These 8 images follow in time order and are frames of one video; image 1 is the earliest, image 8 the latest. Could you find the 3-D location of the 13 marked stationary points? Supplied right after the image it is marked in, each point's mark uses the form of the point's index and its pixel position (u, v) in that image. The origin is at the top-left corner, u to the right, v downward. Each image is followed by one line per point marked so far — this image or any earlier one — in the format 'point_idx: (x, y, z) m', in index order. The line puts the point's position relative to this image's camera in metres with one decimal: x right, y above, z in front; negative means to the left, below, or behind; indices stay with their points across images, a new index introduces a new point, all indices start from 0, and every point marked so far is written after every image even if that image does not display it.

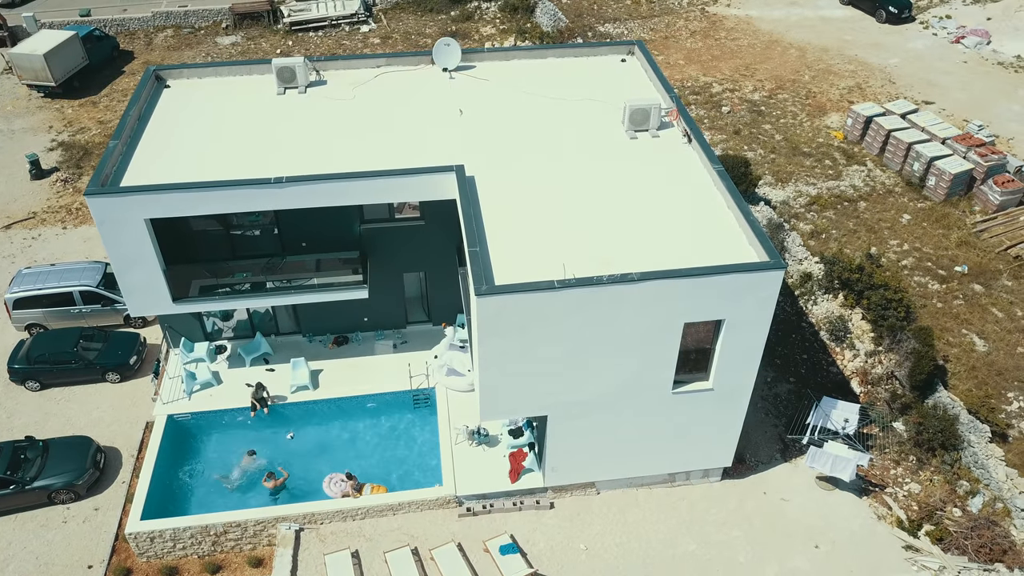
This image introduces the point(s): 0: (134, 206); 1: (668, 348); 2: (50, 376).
0: (-7.3, +1.6, +15.9) m
1: (+2.8, -1.1, +14.8) m
2: (-11.0, -2.1, +19.8) m
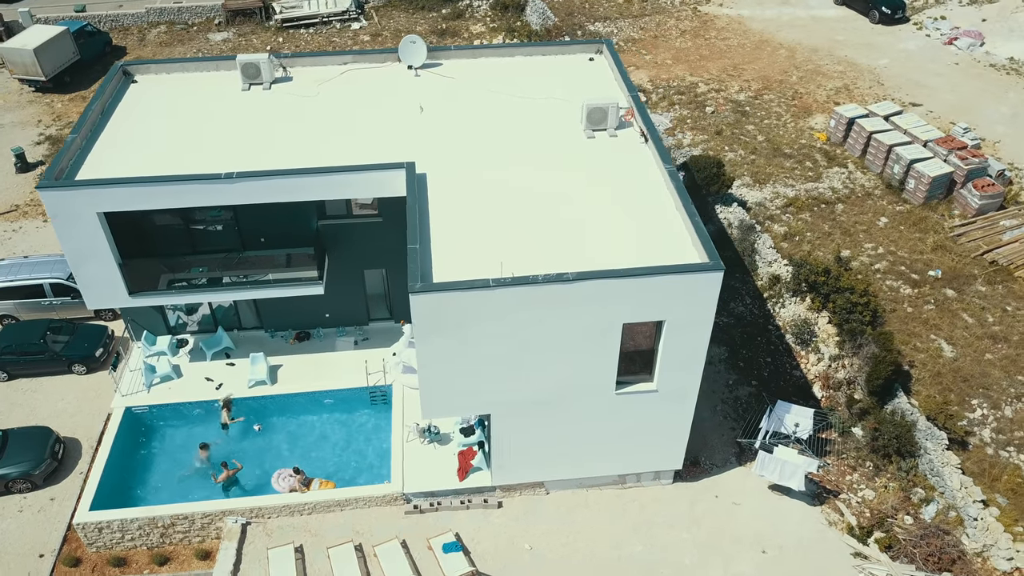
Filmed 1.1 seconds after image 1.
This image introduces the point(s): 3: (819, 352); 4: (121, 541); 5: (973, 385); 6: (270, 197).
0: (-8.3, +1.7, +16.0) m
1: (+1.7, -1.1, +14.7) m
2: (-12.0, -1.9, +20.1) m
3: (+7.4, -1.5, +19.9) m
4: (-7.9, -5.1, +16.6) m
5: (+10.7, -2.2, +19.1) m
6: (-4.8, +1.8, +16.7) m
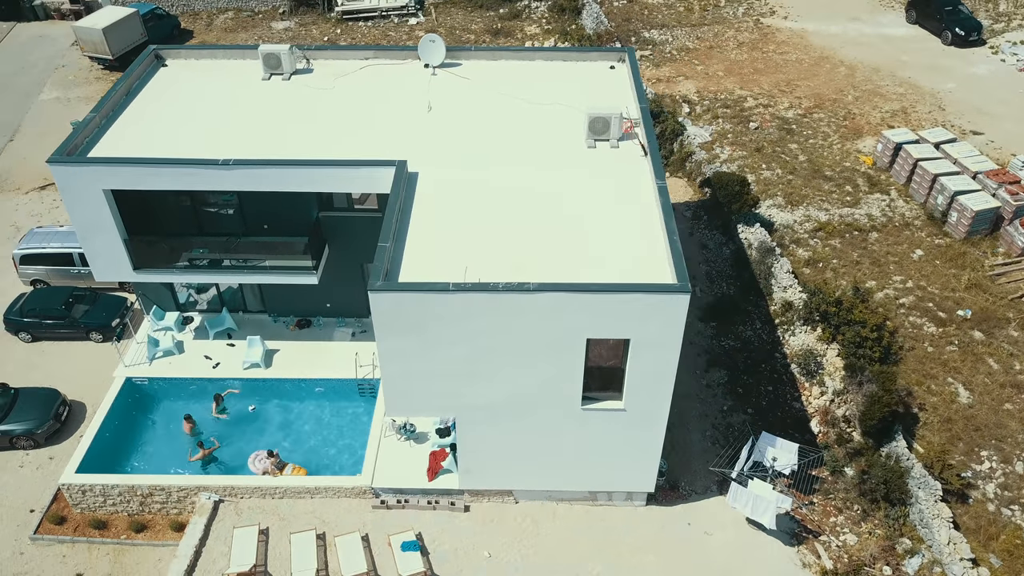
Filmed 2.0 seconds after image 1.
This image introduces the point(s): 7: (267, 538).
0: (-8.5, +2.3, +16.8) m
1: (+1.1, -1.3, +14.5) m
2: (-12.1, -1.1, +21.1) m
3: (+7.2, -2.2, +19.1) m
4: (-8.6, -4.6, +17.3) m
5: (+10.3, -3.2, +17.9) m
6: (-5.0, +2.1, +17.1) m
7: (-4.9, -4.9, +16.3) m
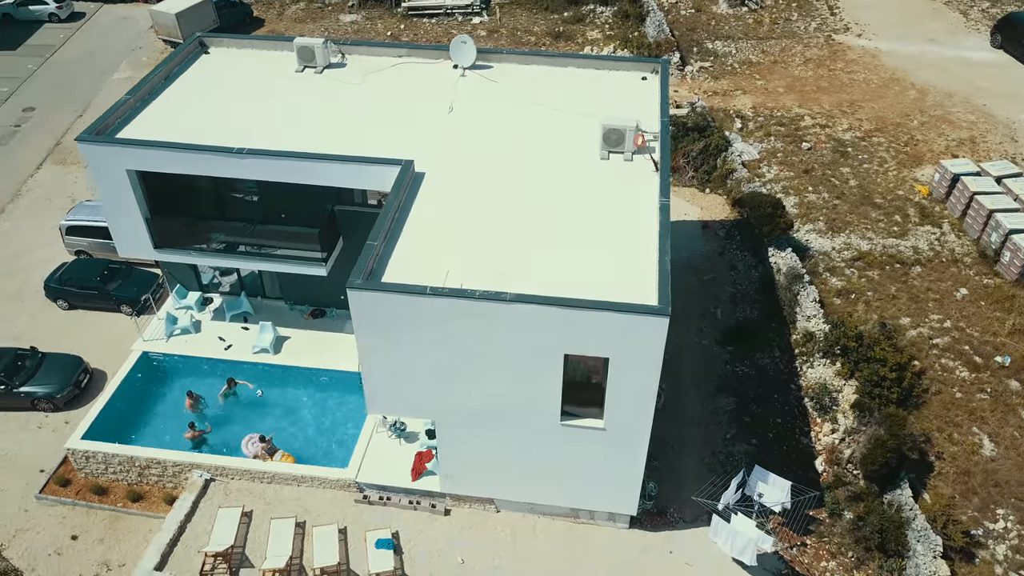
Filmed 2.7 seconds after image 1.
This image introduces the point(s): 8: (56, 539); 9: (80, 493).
0: (-8.3, +2.8, +17.4) m
1: (+0.7, -1.5, +14.2) m
2: (-11.7, -0.3, +22.1) m
3: (+7.1, -3.0, +18.2) m
4: (-8.9, -4.0, +18.0) m
5: (+10.0, -4.2, +16.8) m
6: (-4.8, +2.3, +17.4) m
7: (-5.3, -4.7, +16.7) m
8: (-9.4, -5.2, +17.0) m
9: (-9.4, -4.4, +17.9) m
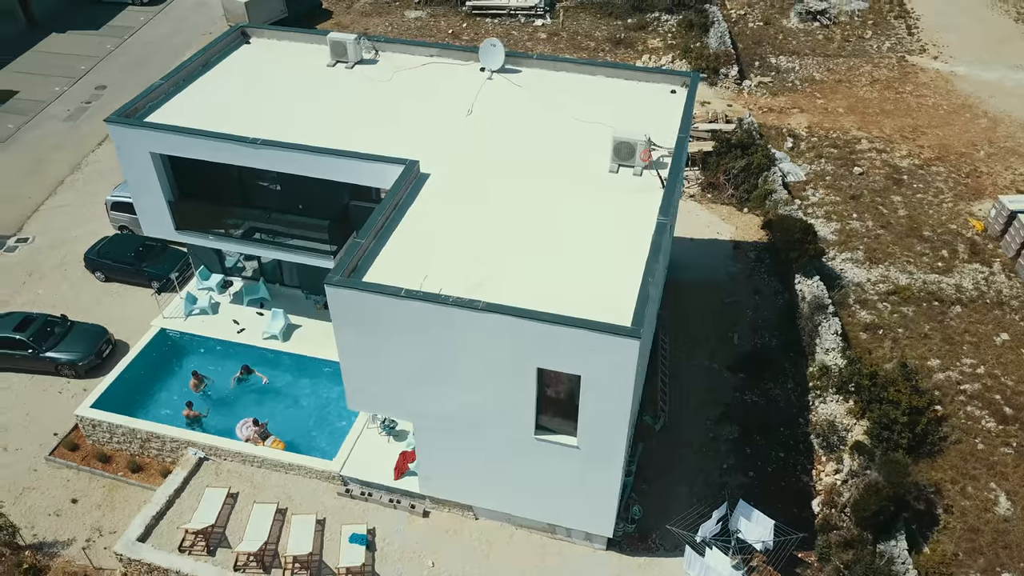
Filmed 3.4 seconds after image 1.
0: (-8.1, +3.3, +18.1) m
1: (+0.2, -1.7, +14.0) m
2: (-11.2, +0.5, +23.1) m
3: (+6.9, -3.7, +17.4) m
4: (-9.1, -3.5, +18.7) m
5: (+9.5, -5.1, +15.7) m
6: (-4.6, +2.6, +17.7) m
7: (-5.8, -4.4, +17.0) m
8: (-9.8, -4.6, +17.8) m
9: (-9.6, -3.9, +18.6) m
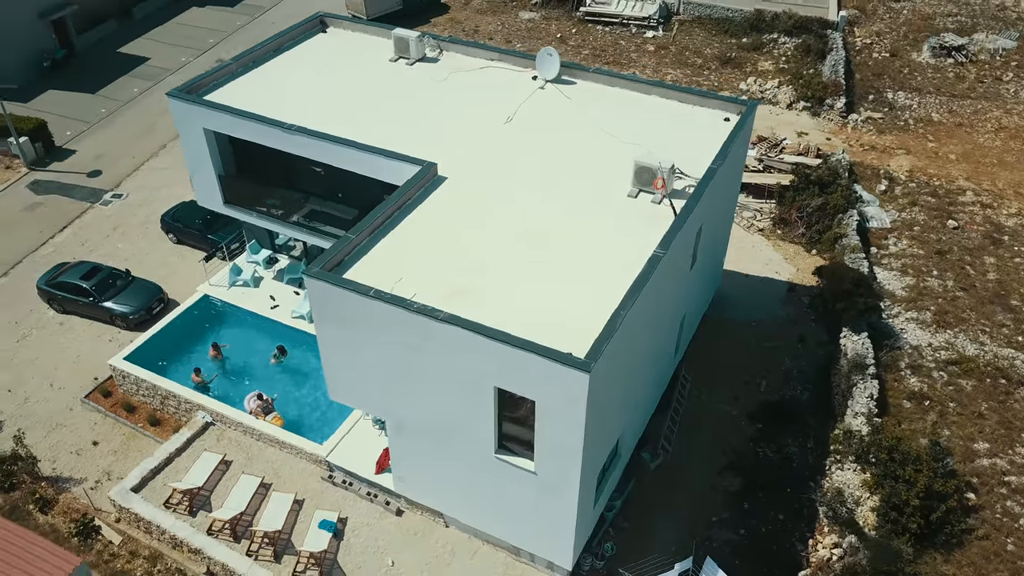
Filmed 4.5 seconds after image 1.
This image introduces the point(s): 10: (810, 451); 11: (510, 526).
0: (-7.3, +4.0, +19.1) m
1: (-0.5, -2.0, +13.8) m
2: (-9.9, +1.6, +24.6) m
3: (+6.3, -4.8, +16.0) m
4: (-9.1, -2.5, +20.0) m
5: (+8.4, -6.6, +13.9) m
6: (-4.0, +2.9, +18.1) m
7: (-6.2, -3.9, +17.8) m
8: (-10.0, -3.5, +19.2) m
9: (-9.6, -2.8, +20.0) m
10: (+6.5, -3.5, +17.9) m
11: (-0.1, -4.4, +15.4) m
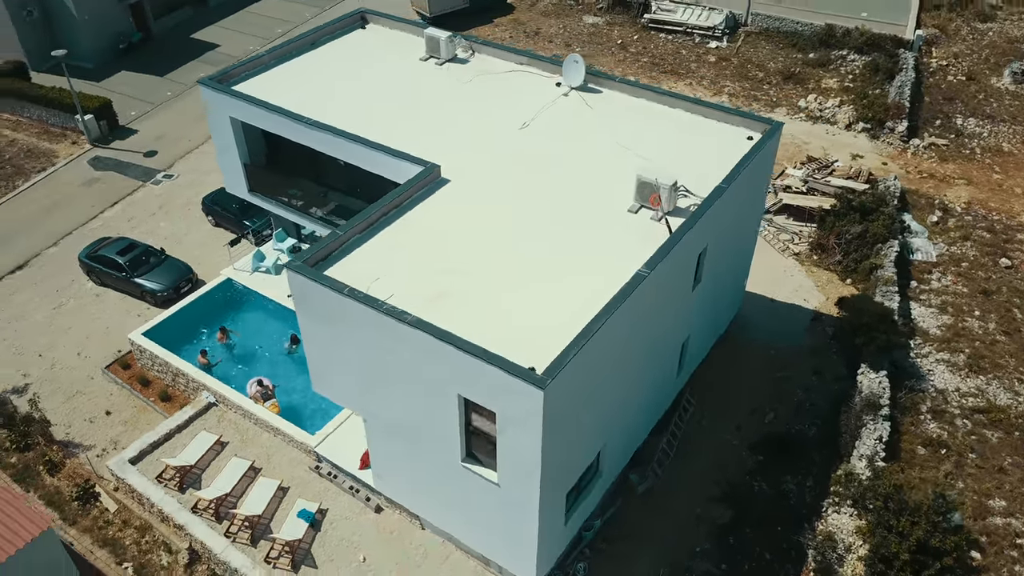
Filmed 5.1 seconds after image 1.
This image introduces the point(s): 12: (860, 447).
0: (-6.8, +4.4, +19.6) m
1: (-1.0, -2.1, +13.7) m
2: (-9.0, +2.1, +25.3) m
3: (+5.7, -5.5, +15.2) m
4: (-9.0, -2.0, +20.7) m
5: (+7.5, -7.3, +12.9) m
6: (-3.8, +3.0, +18.3) m
7: (-6.4, -3.6, +18.2) m
8: (-10.1, -2.9, +20.0) m
9: (-9.6, -2.3, +20.7) m
10: (+6.2, -4.1, +17.1) m
11: (-0.7, -4.6, +15.2) m
12: (+7.2, -3.3, +17.1) m
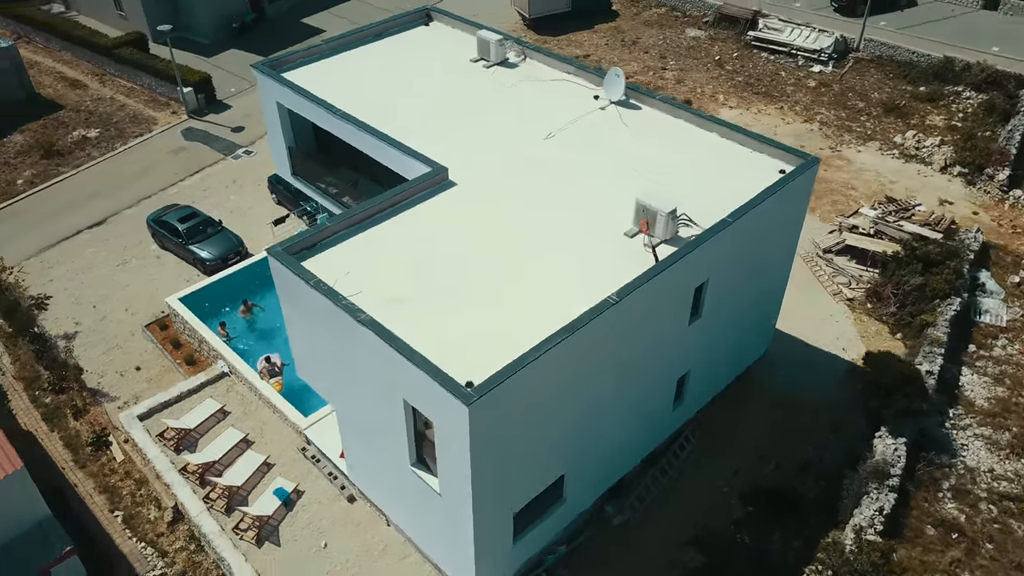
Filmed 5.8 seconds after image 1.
0: (-5.8, +4.9, +20.3) m
1: (-1.9, -2.1, +13.6) m
2: (-7.4, +2.9, +26.4) m
3: (+4.6, -6.3, +14.1) m
4: (-8.6, -1.2, +21.8) m
5: (+5.7, -8.3, +11.6) m
6: (-3.2, +3.2, +18.6) m
7: (-6.7, -3.0, +19.0) m
8: (-9.9, -1.9, +21.3) m
9: (-9.2, -1.4, +21.9) m
10: (+5.5, -5.1, +15.9) m
11: (-1.6, -4.6, +15.1) m
12: (+6.6, -4.4, +15.7) m
